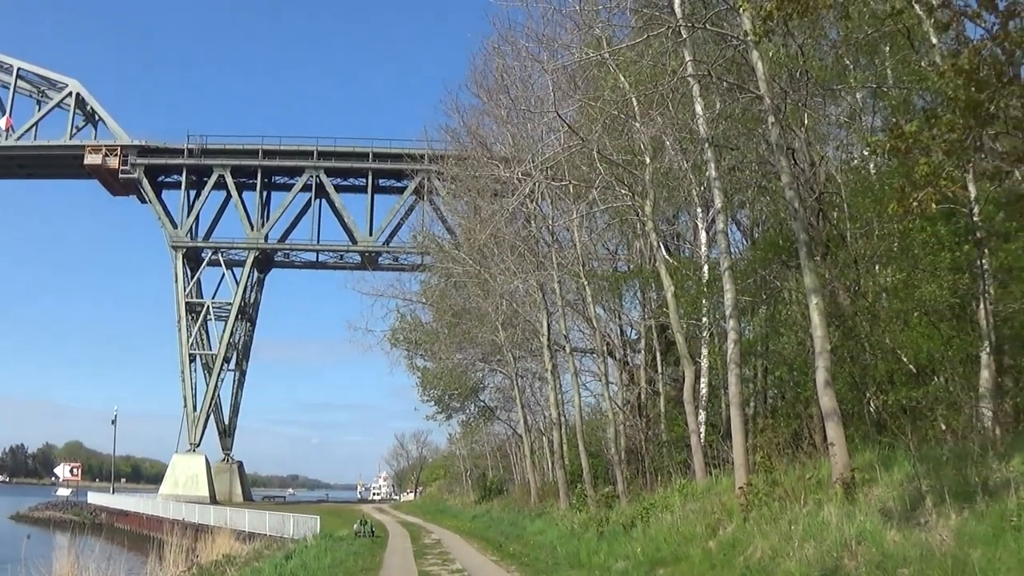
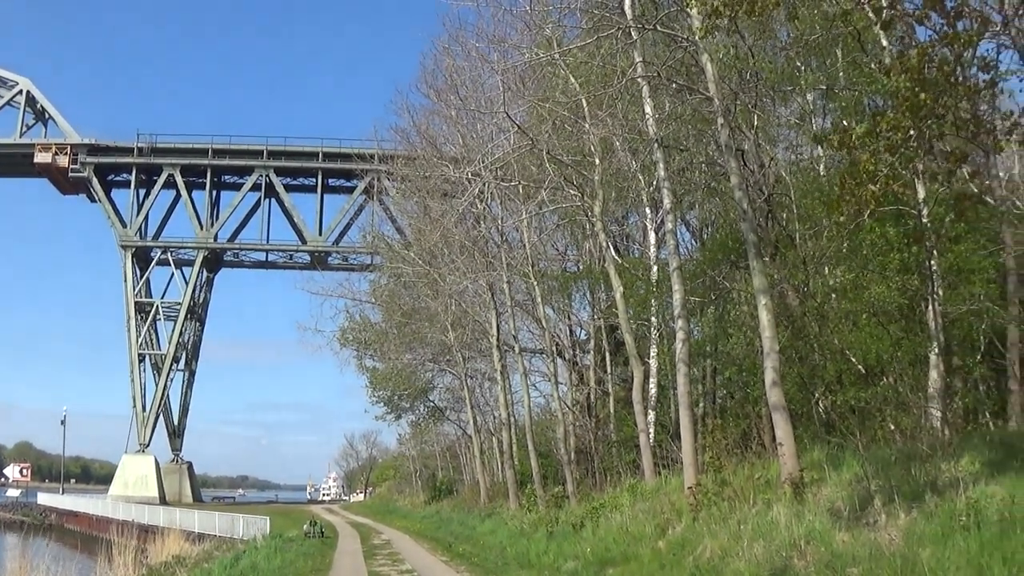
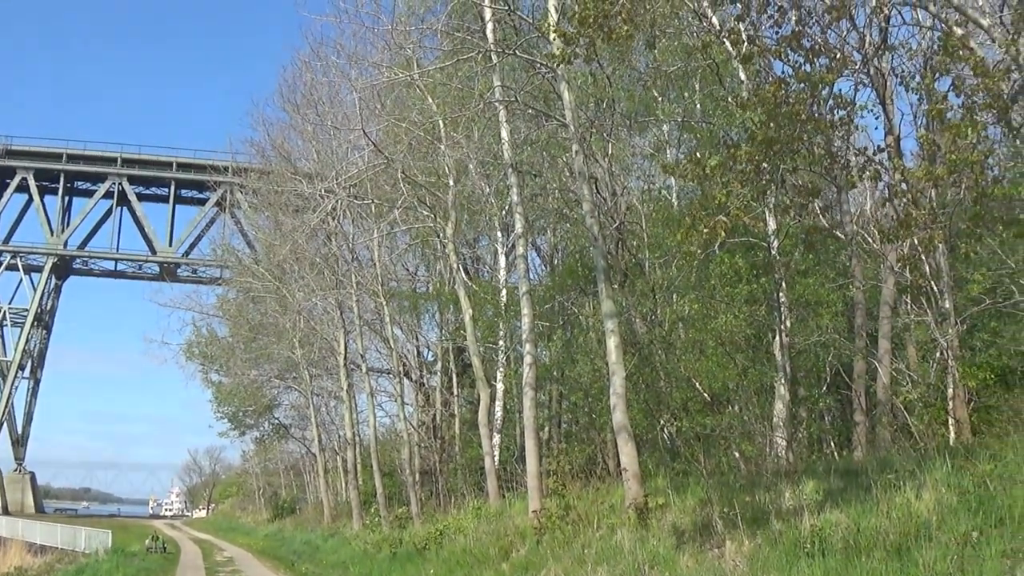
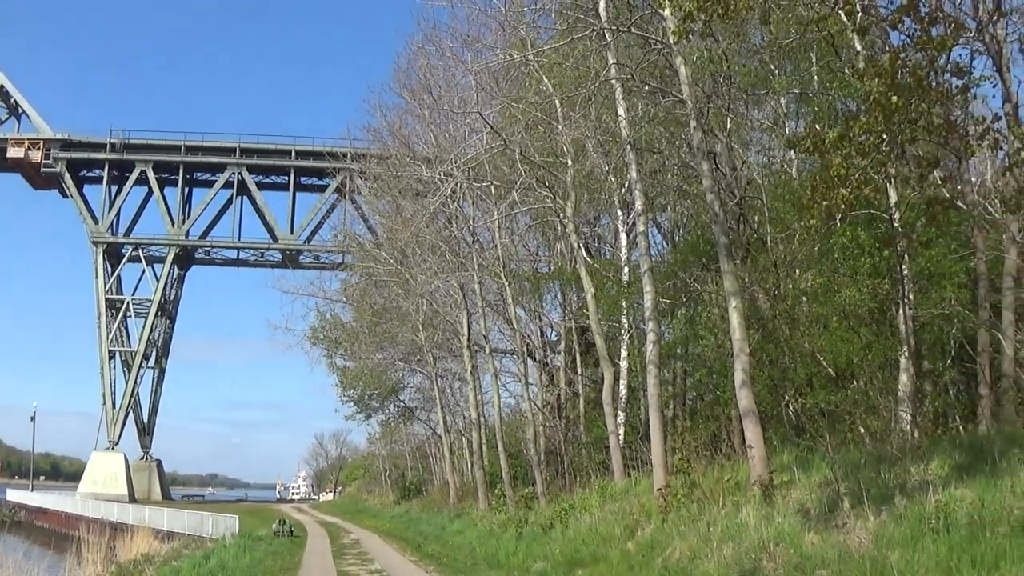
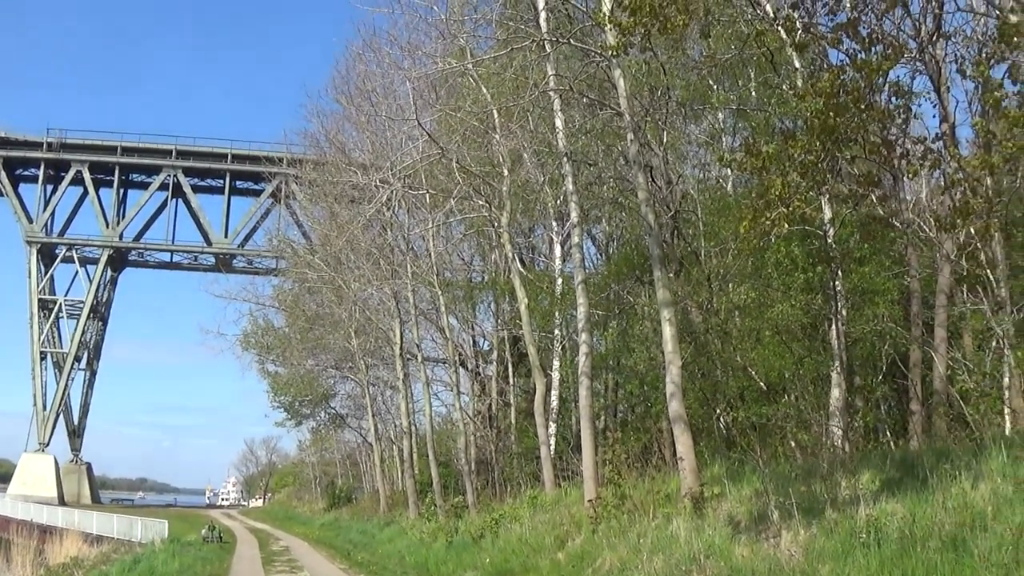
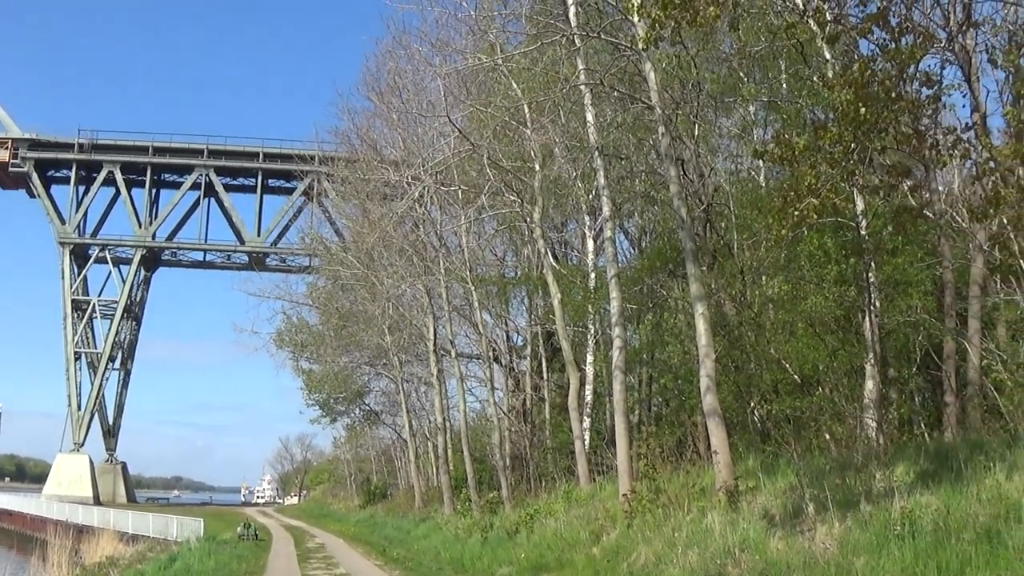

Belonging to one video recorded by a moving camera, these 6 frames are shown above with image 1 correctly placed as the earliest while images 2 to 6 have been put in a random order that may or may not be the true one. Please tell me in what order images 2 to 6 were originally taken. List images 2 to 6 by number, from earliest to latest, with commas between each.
2, 4, 6, 5, 3
